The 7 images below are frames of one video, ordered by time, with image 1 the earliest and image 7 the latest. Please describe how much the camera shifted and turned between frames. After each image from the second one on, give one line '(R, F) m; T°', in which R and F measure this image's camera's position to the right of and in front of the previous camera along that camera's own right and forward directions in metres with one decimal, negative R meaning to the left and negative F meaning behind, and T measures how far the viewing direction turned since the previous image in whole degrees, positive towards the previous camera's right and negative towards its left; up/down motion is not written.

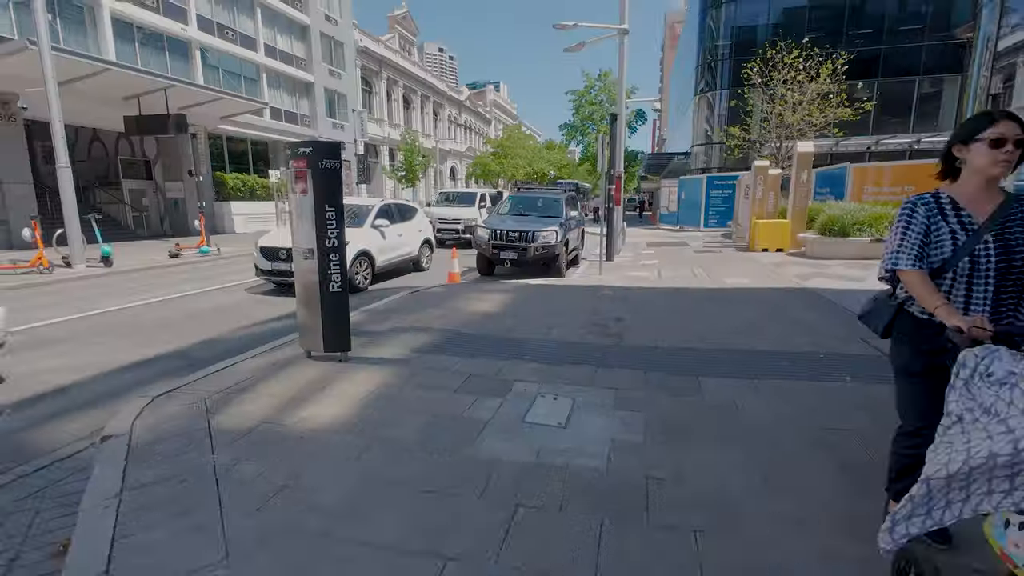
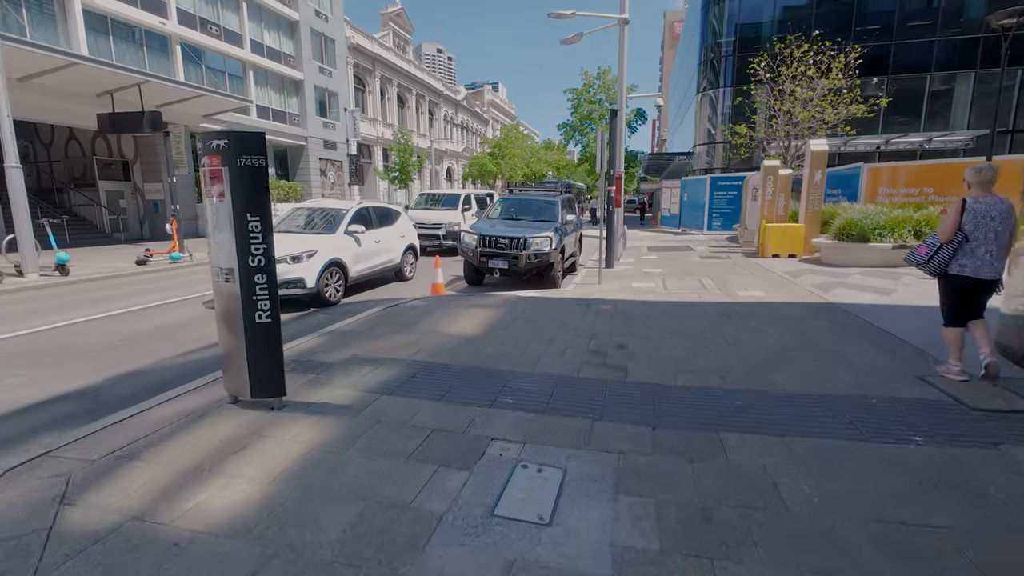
(+0.2, +1.0) m; 0°
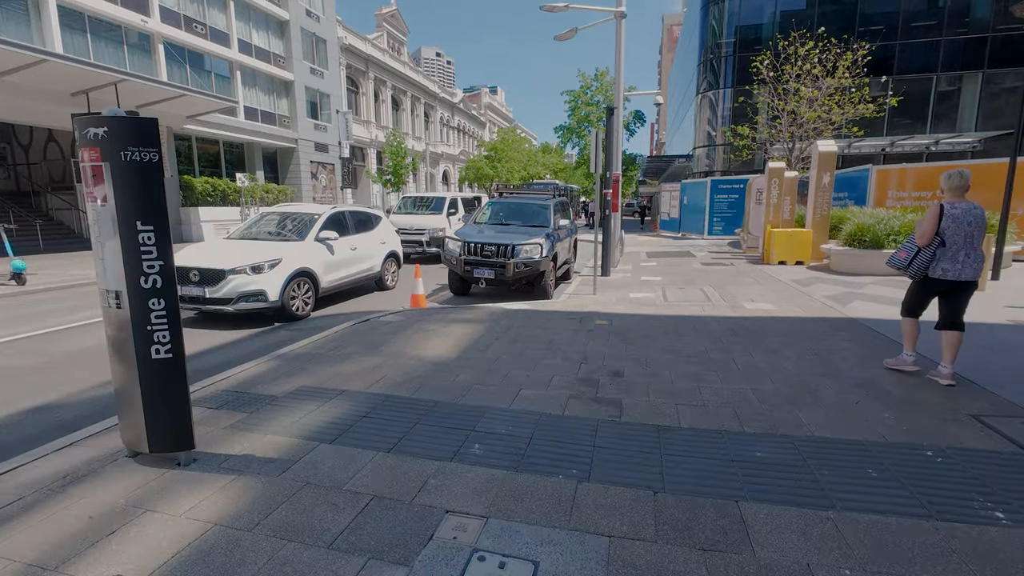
(+0.2, +0.8) m; 0°
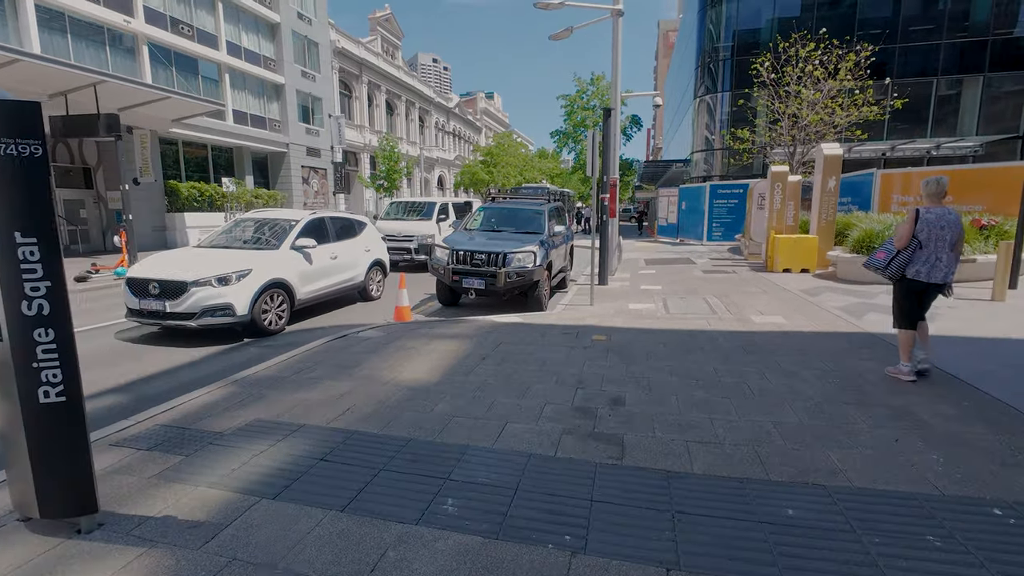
(+0.1, +0.6) m; 0°
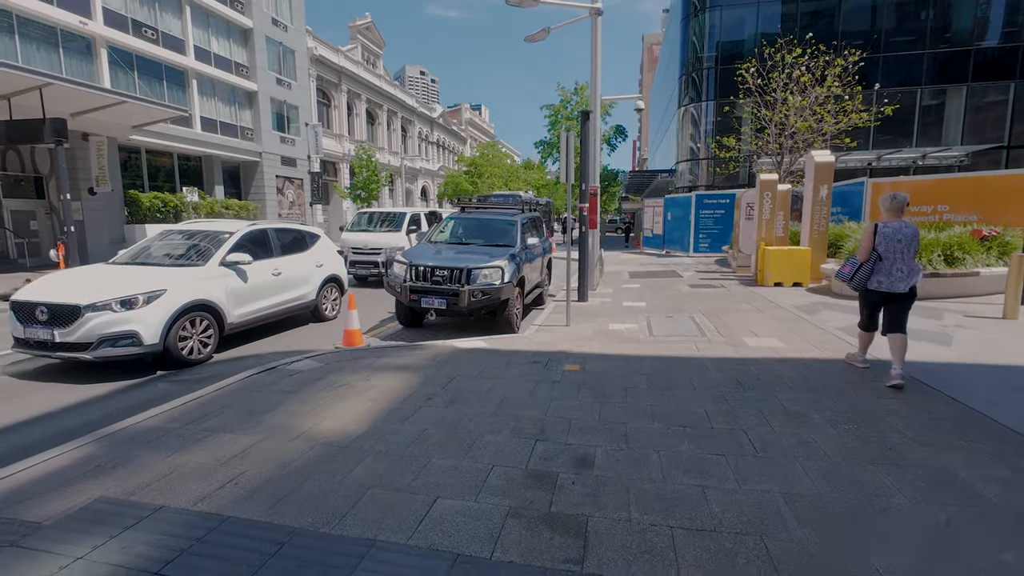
(+0.4, +0.9) m; +1°
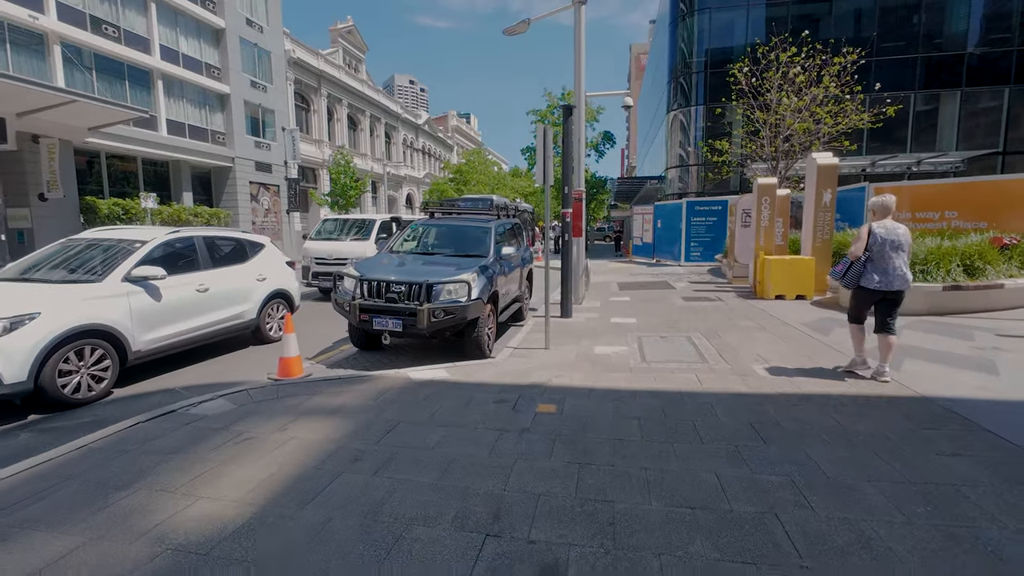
(+0.3, +1.1) m; +1°
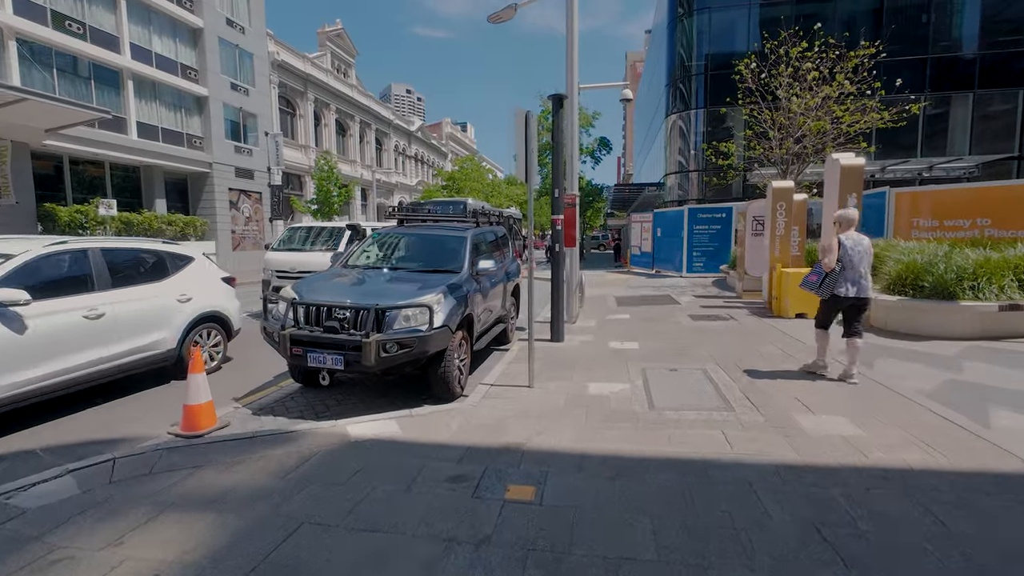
(+0.2, +1.3) m; 0°
